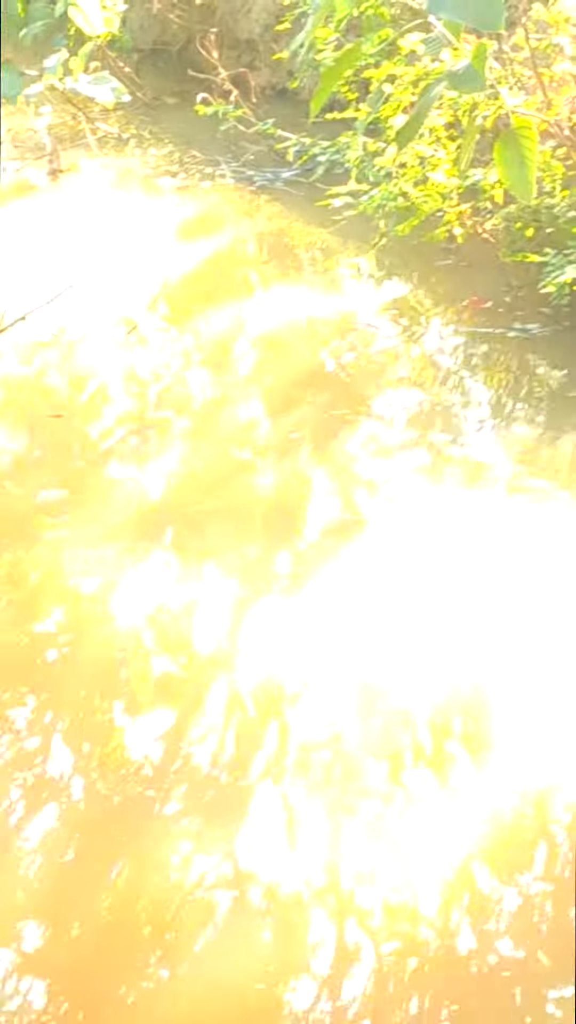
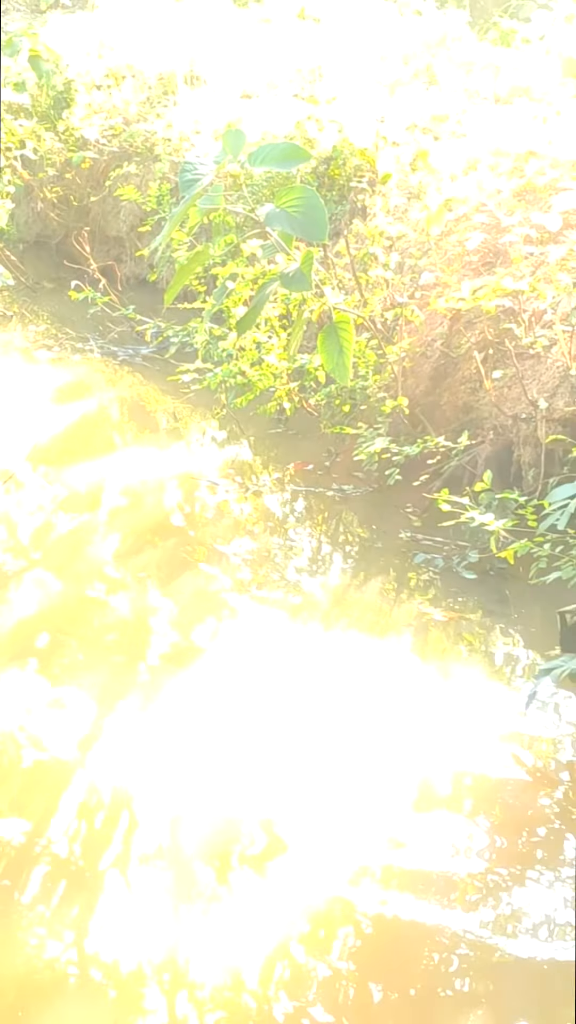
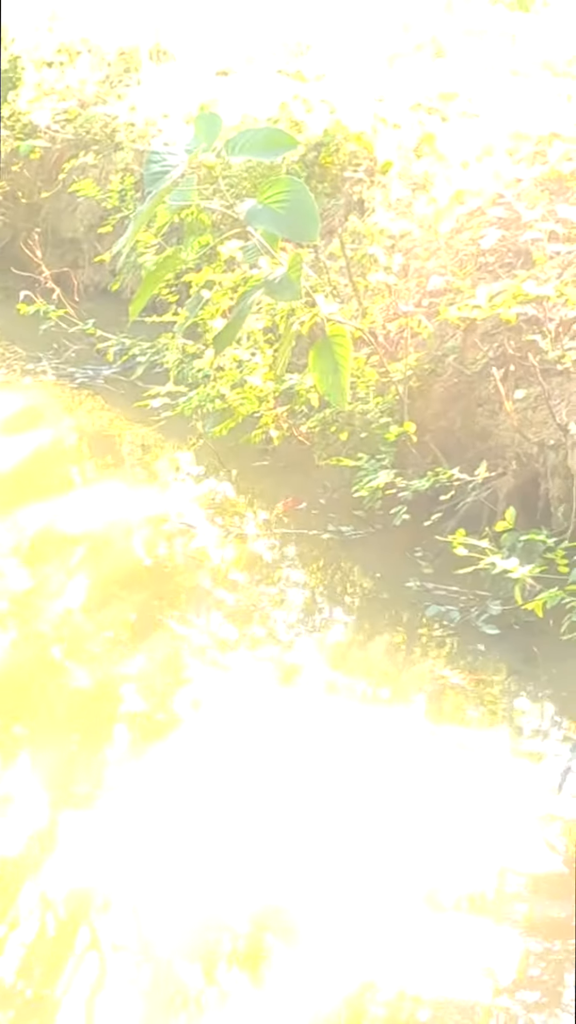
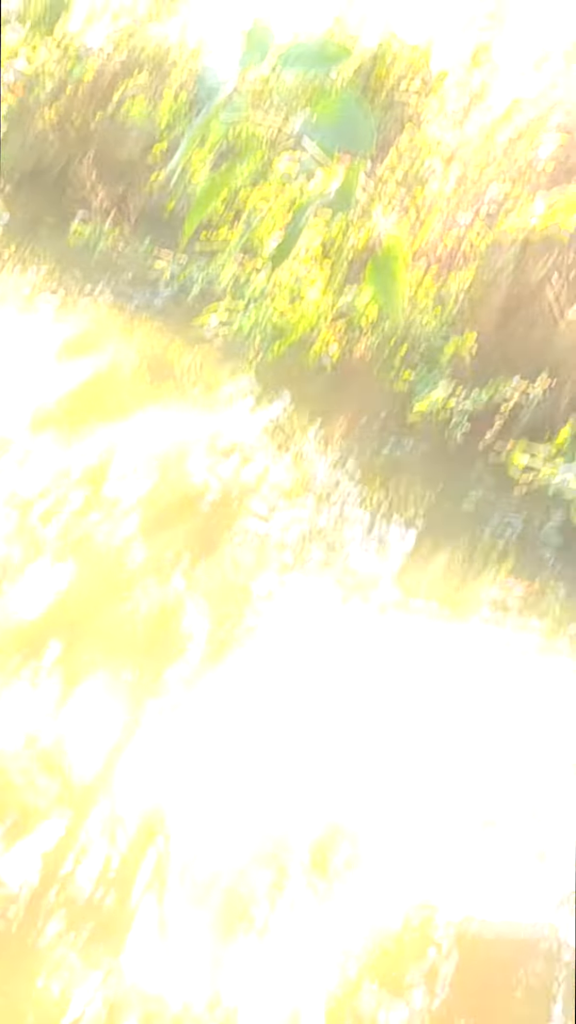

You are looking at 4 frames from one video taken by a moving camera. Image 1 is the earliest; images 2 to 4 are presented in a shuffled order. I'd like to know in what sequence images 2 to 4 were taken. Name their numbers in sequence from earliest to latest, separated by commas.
4, 3, 2
